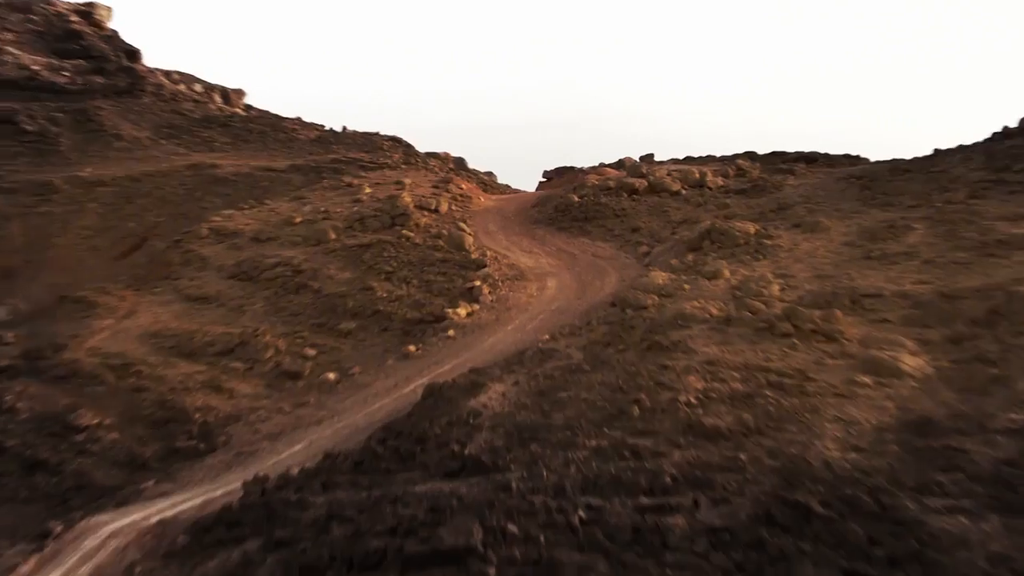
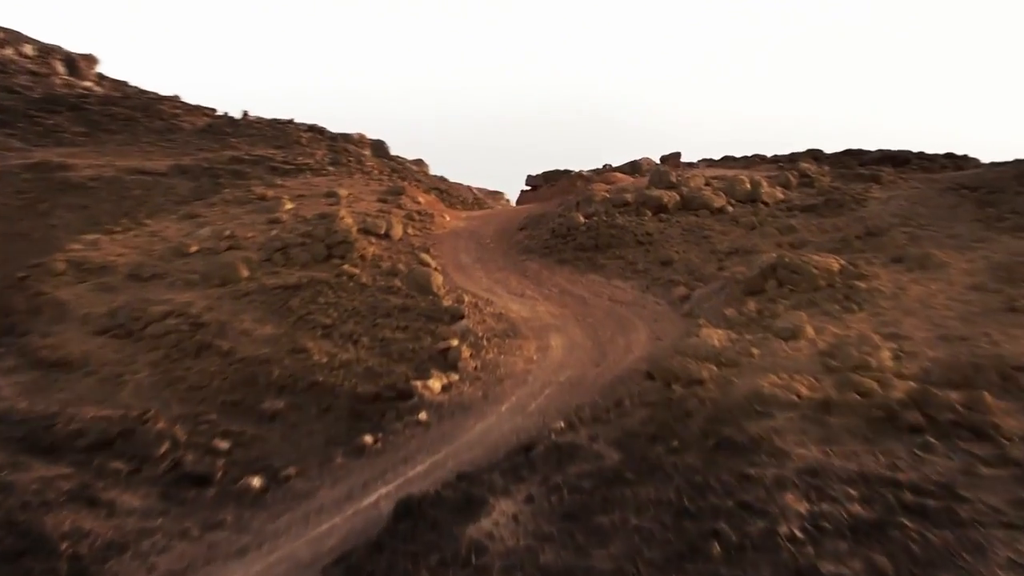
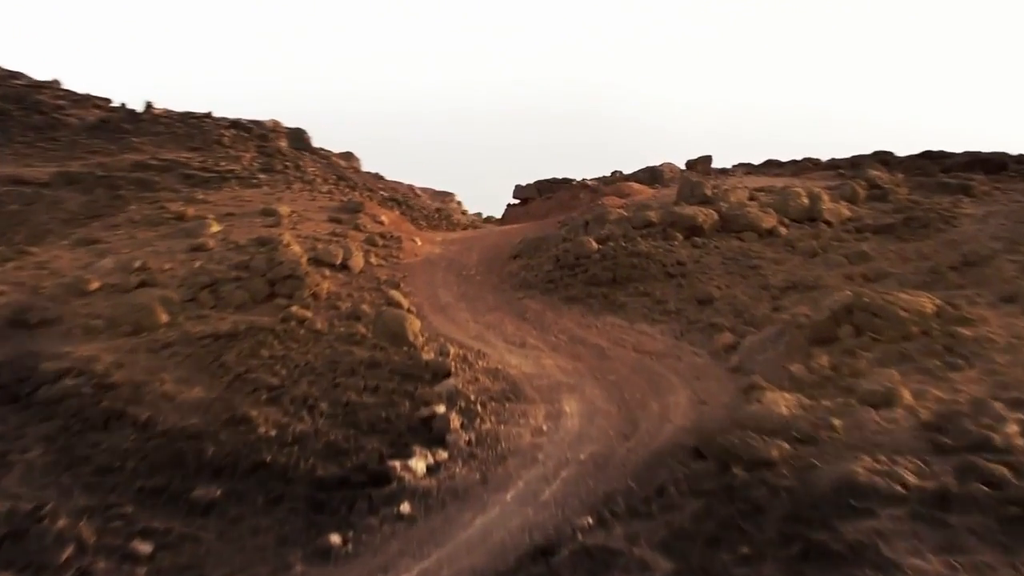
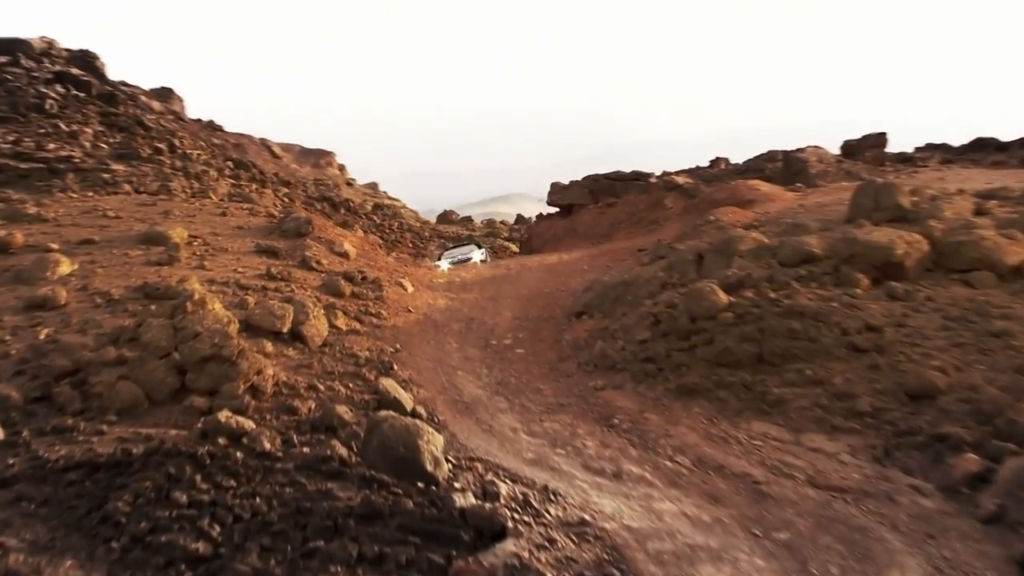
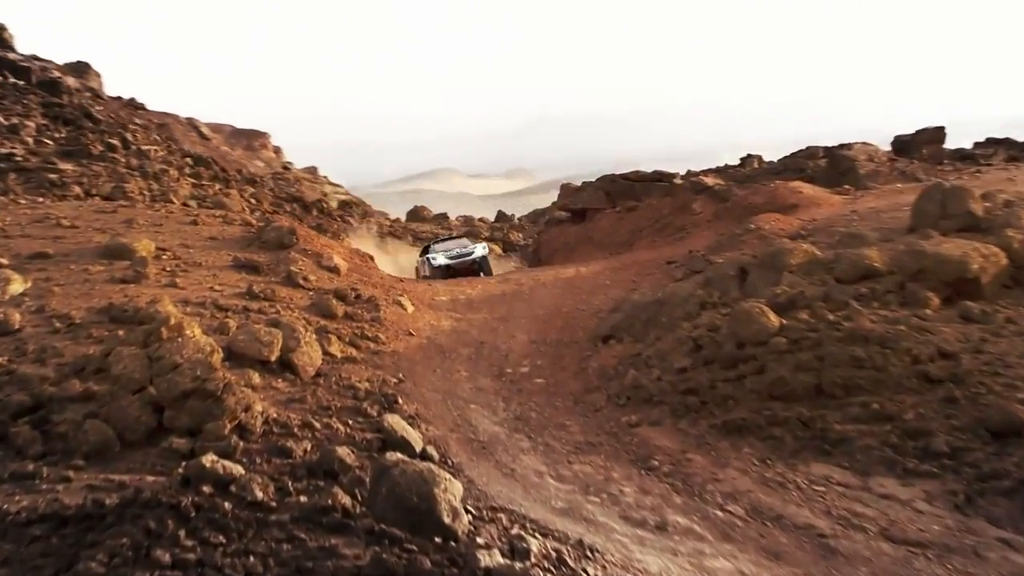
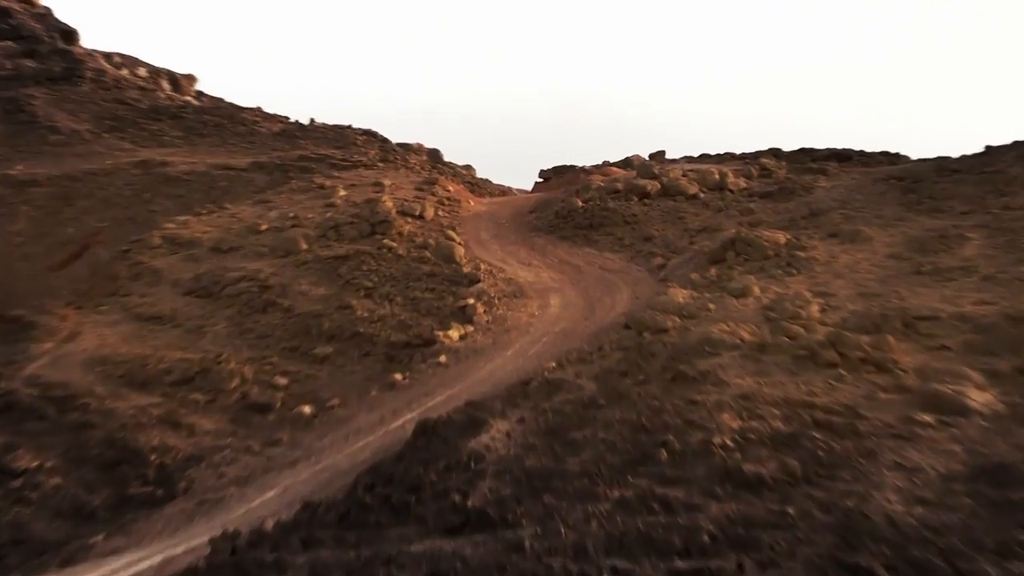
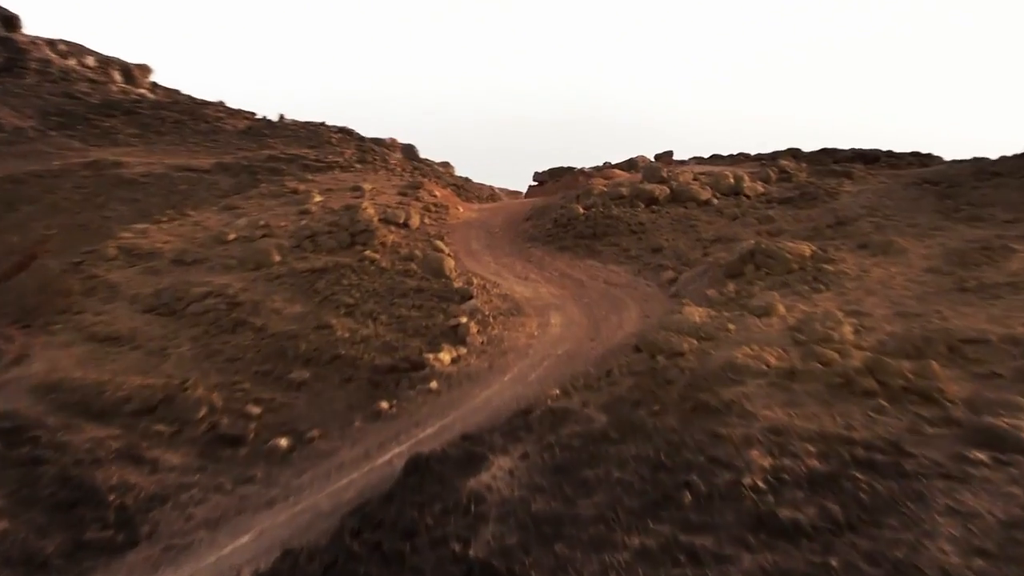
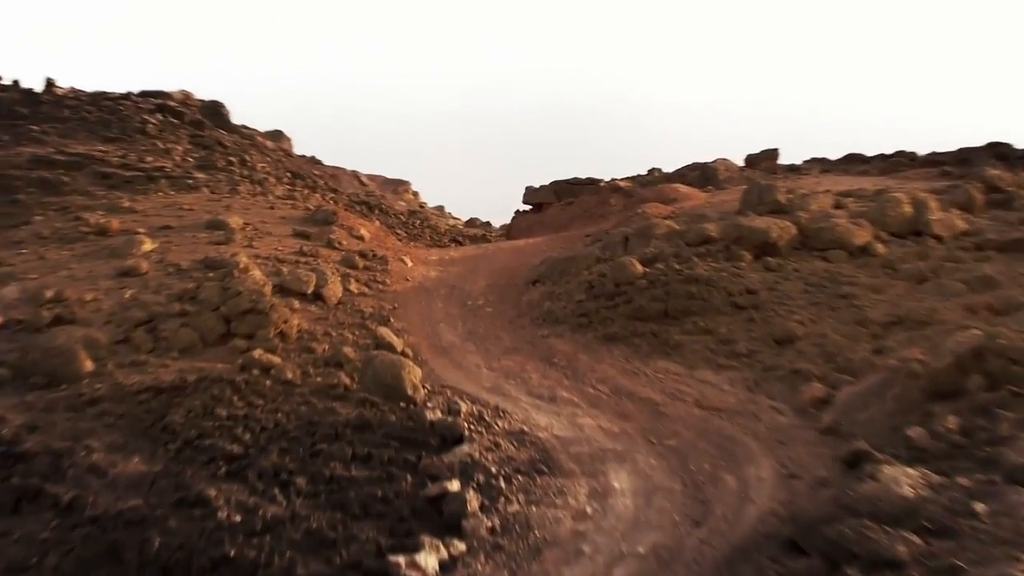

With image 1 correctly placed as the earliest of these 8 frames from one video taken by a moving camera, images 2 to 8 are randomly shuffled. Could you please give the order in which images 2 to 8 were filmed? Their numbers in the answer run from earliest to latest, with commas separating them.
6, 7, 2, 3, 8, 4, 5
